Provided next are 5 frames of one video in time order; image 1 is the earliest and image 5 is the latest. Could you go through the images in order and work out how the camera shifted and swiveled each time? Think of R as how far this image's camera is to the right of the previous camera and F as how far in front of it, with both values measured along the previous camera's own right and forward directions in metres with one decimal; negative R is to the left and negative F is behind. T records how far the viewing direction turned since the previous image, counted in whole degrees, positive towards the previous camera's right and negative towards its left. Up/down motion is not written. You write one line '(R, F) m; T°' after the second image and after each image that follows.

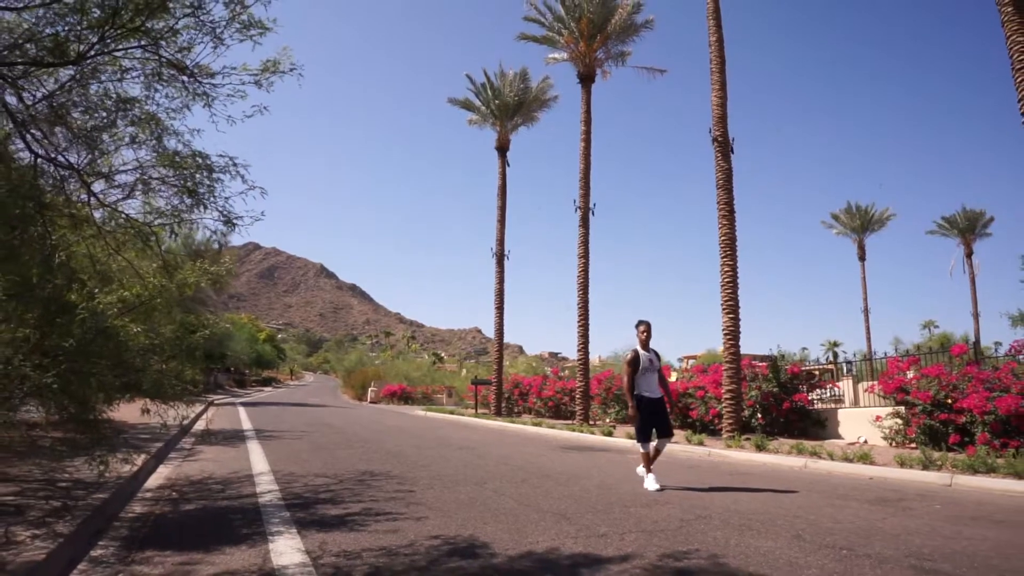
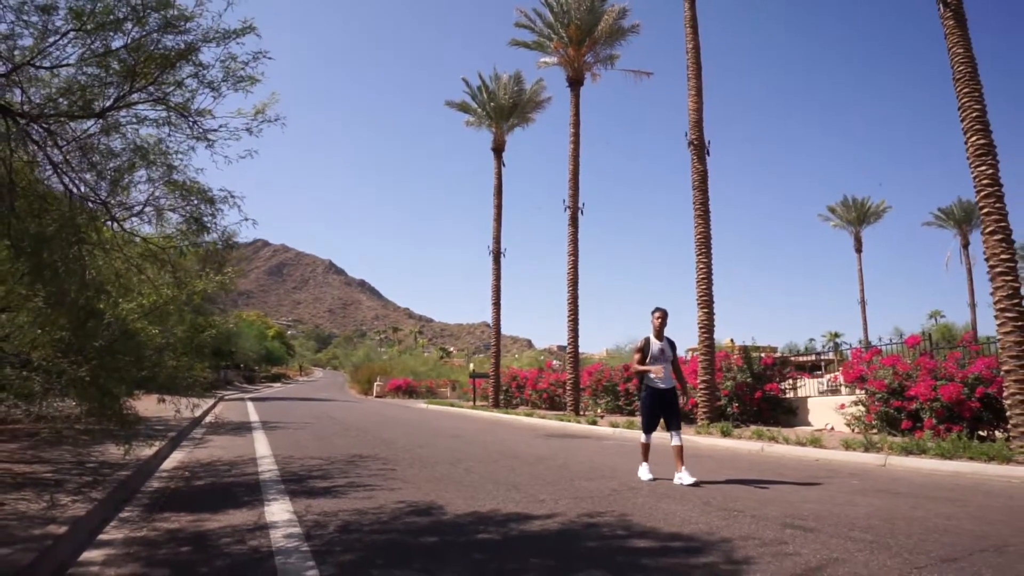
(+0.5, -1.2) m; -1°
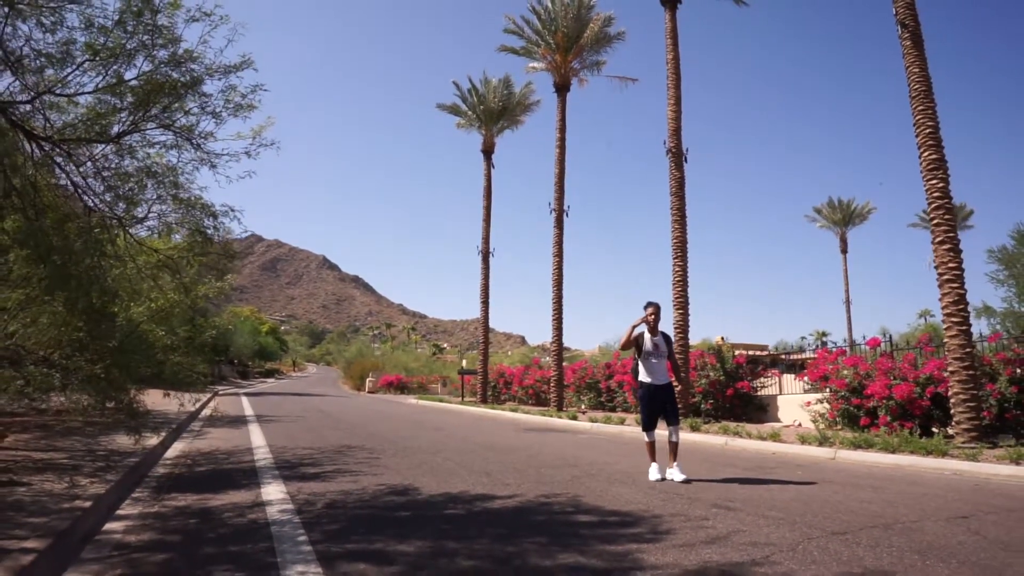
(+0.2, -0.9) m; 0°
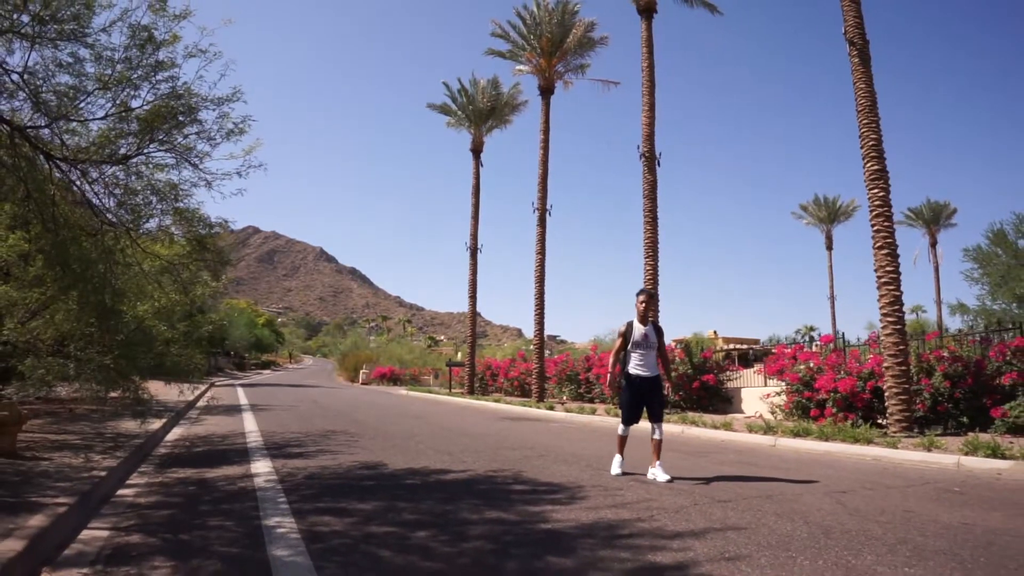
(+0.5, -1.2) m; 0°
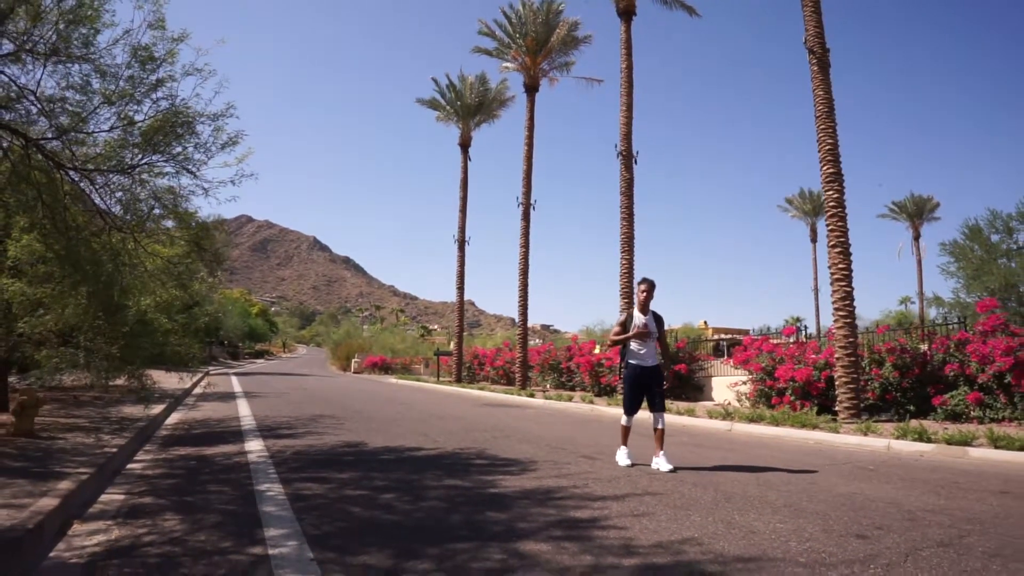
(+0.3, -1.0) m; 0°
